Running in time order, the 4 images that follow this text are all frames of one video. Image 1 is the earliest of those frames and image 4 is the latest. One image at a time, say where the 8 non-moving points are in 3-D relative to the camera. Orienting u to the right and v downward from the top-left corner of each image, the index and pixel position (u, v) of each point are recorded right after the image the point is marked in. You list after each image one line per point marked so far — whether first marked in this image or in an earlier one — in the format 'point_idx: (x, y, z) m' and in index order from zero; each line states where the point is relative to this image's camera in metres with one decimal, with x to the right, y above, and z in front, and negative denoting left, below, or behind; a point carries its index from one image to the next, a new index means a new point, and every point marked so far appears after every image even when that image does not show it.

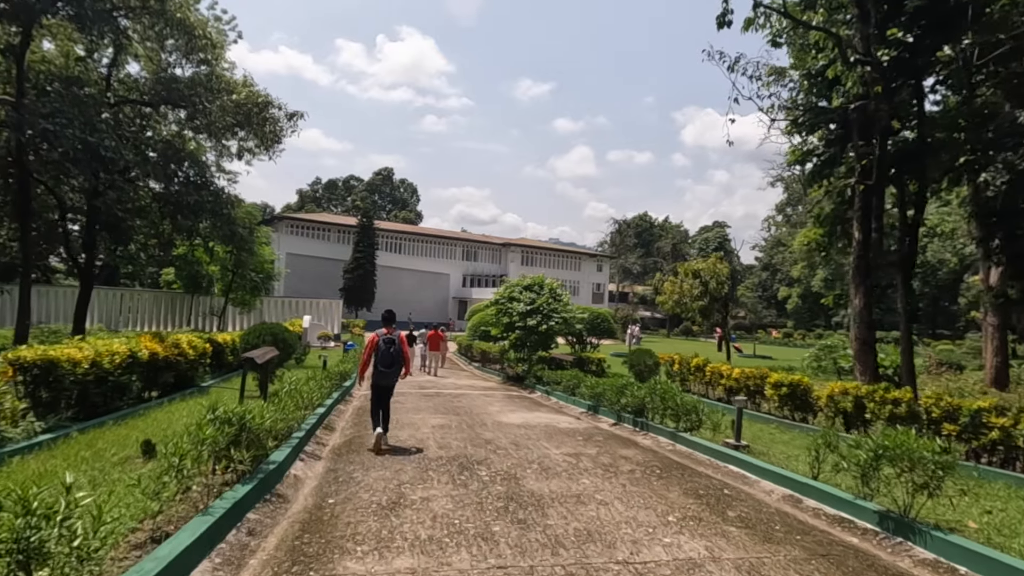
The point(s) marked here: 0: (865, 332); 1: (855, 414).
0: (+6.4, -0.8, +11.7) m
1: (+4.4, -1.6, +8.4) m
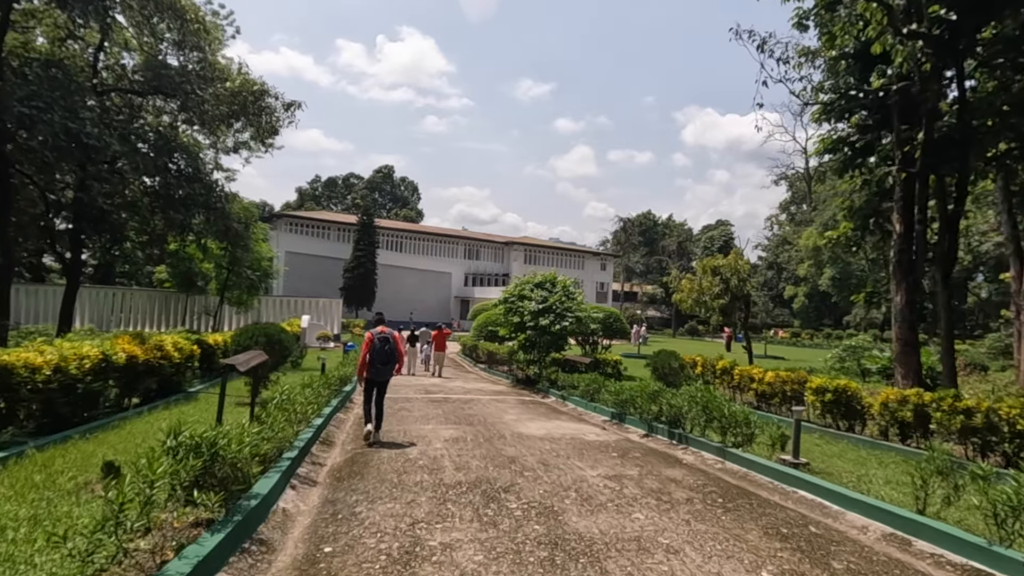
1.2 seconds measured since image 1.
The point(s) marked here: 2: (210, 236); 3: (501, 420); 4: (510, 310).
0: (+6.6, -0.7, +10.8) m
1: (+4.7, -1.6, +7.6) m
2: (-8.5, +1.5, +18.2) m
3: (-0.1, -1.7, +8.3) m
4: (0.0, -0.5, +14.4) m
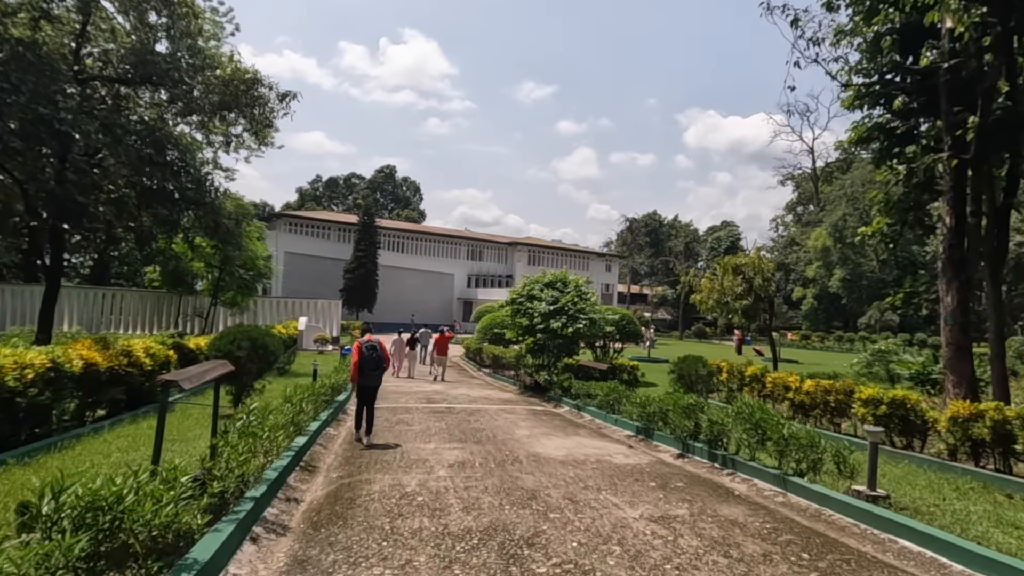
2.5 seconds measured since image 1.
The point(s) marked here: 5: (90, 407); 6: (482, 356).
0: (+6.8, -0.7, +9.8) m
1: (+4.8, -1.6, +6.5) m
2: (-8.3, +1.5, +17.2) m
3: (0.0, -1.7, +7.2) m
4: (+0.1, -0.5, +13.4) m
5: (-4.7, -1.3, +7.2) m
6: (-0.9, -2.1, +19.6) m
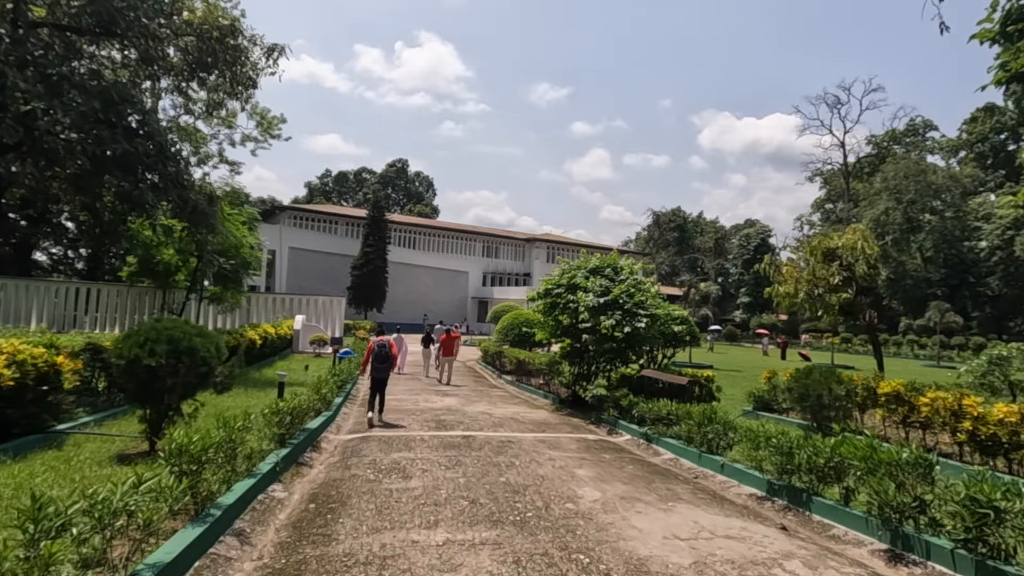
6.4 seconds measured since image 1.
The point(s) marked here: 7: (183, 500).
0: (+7.2, -0.5, +6.6) m
1: (+5.2, -1.4, +3.4) m
2: (-7.7, +1.7, +14.4) m
3: (+0.4, -1.4, +4.3) m
4: (+0.7, -0.3, +10.4) m
5: (-4.3, -1.1, +4.3) m
6: (-0.2, -1.9, +16.6) m
7: (-1.7, -1.0, +3.4) m
